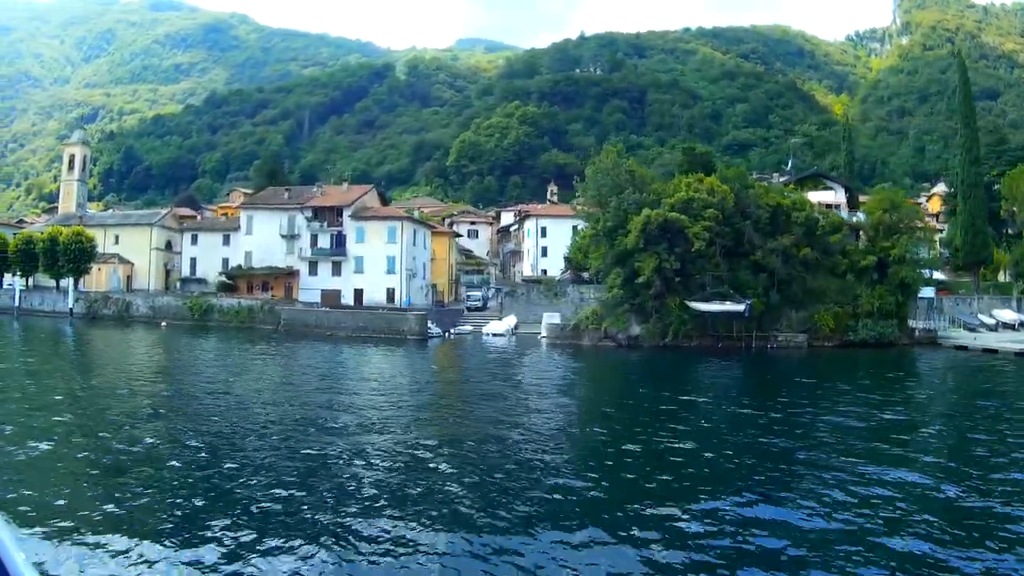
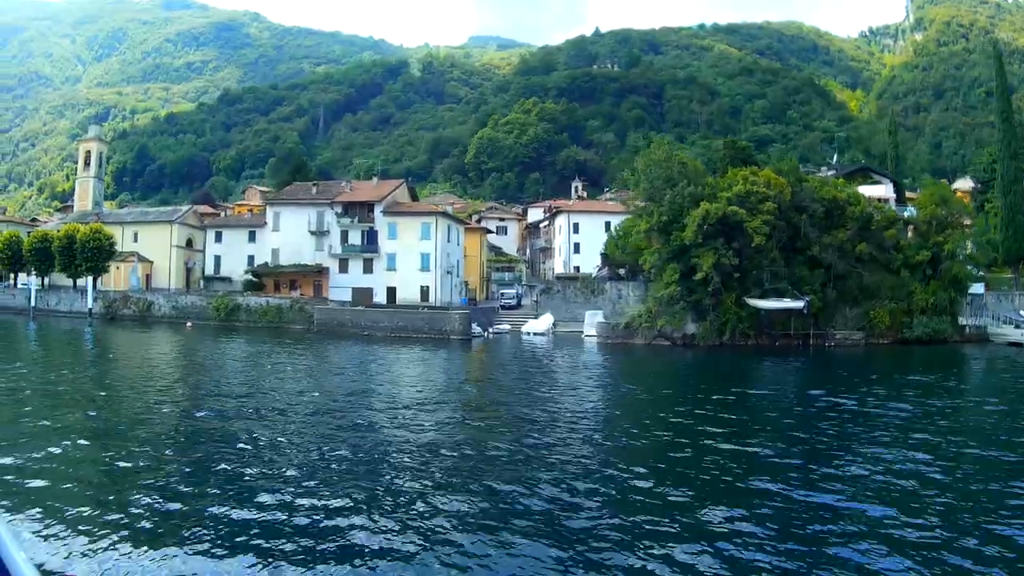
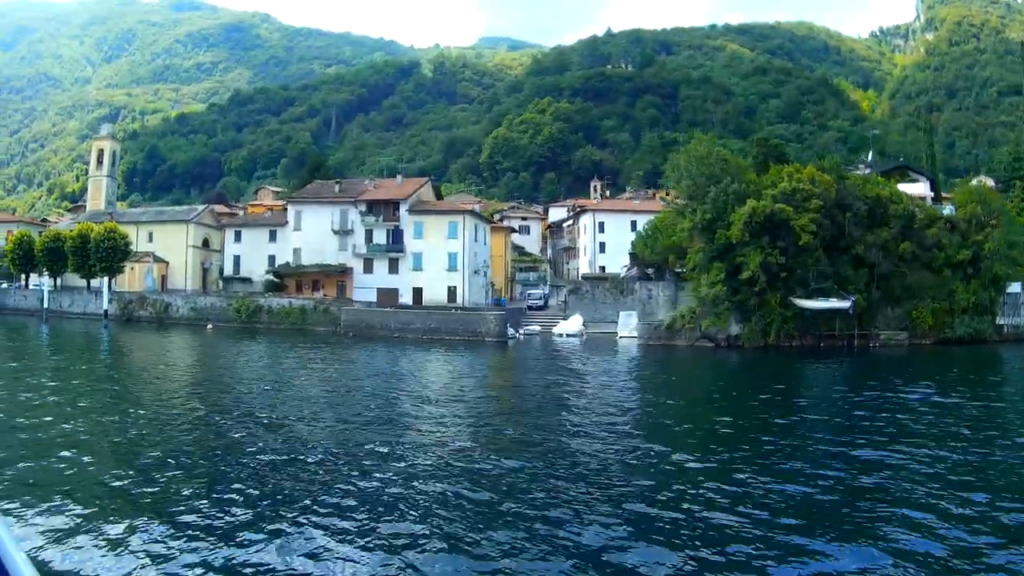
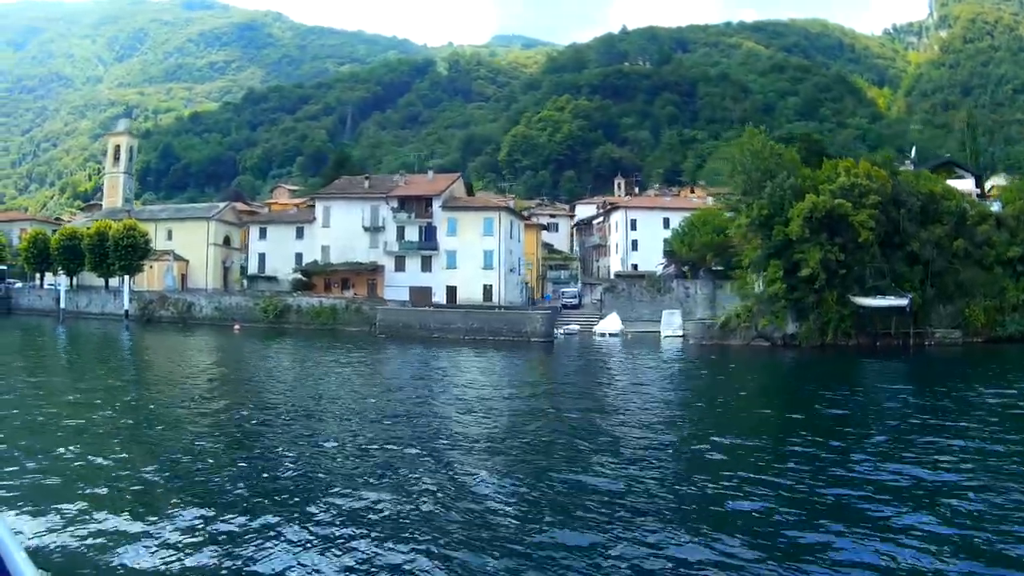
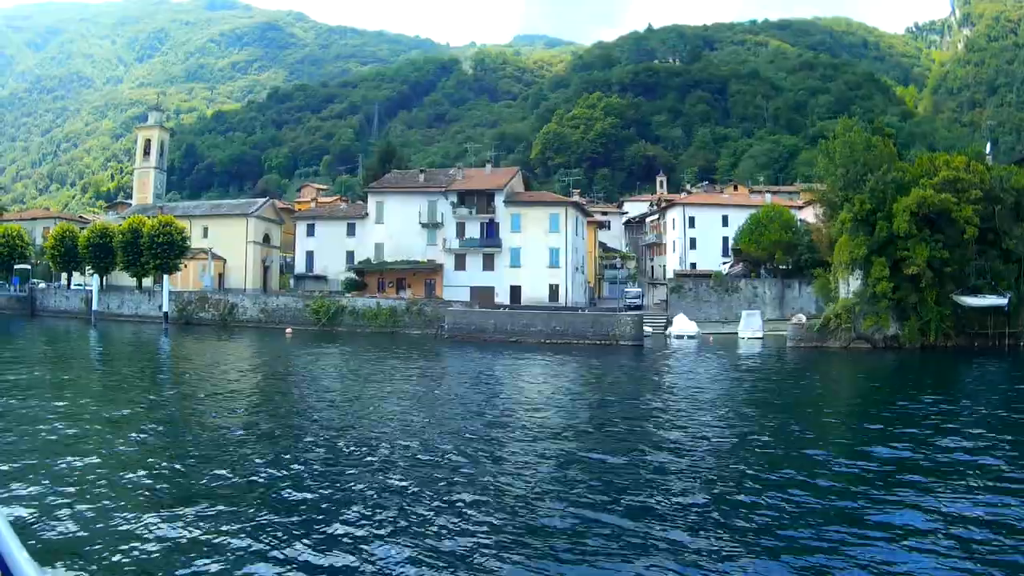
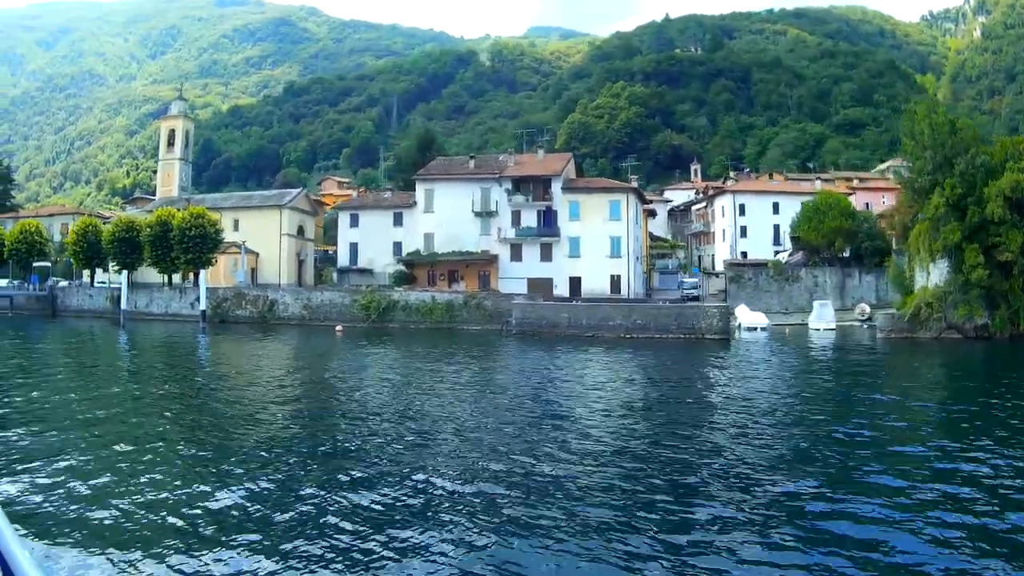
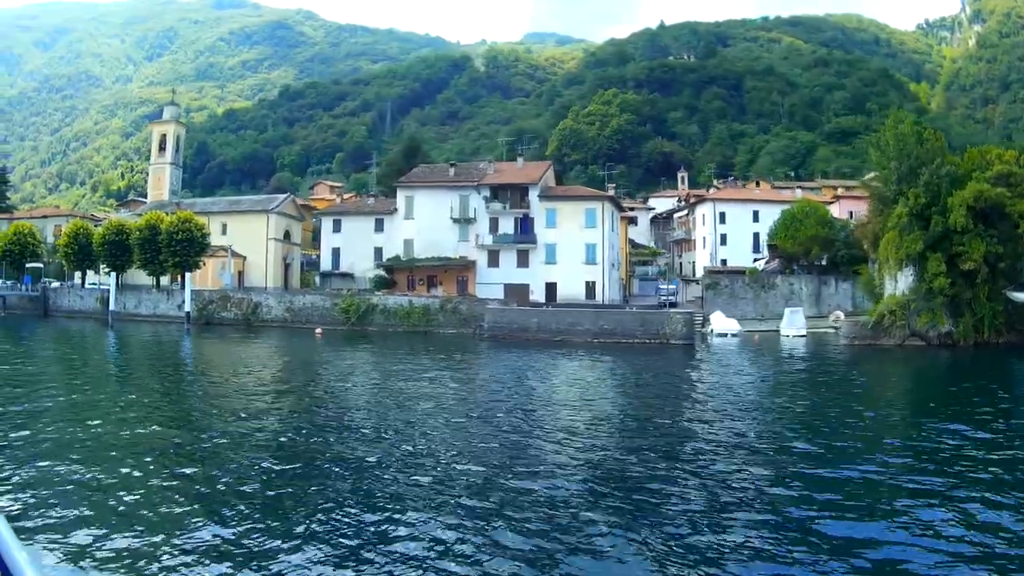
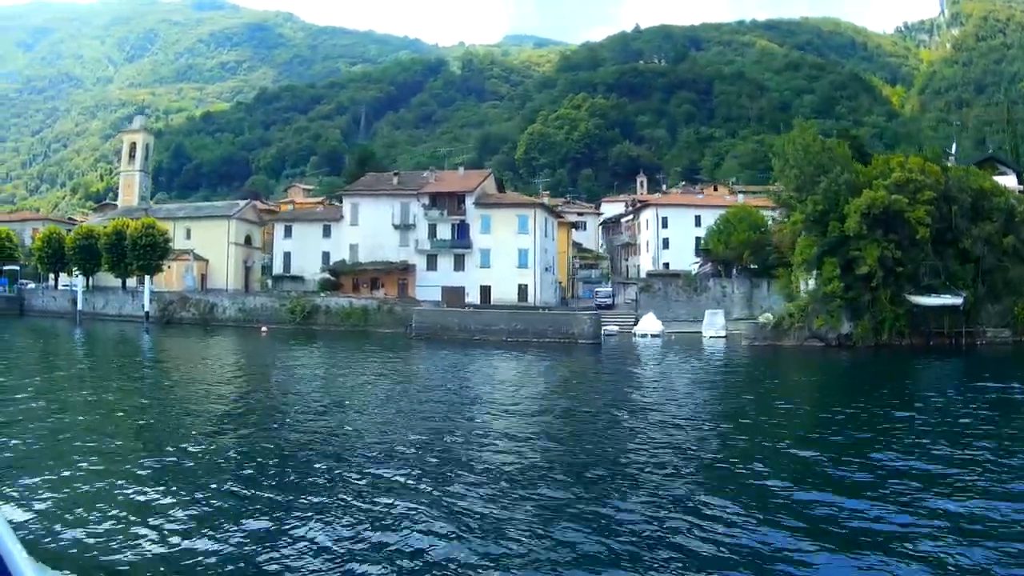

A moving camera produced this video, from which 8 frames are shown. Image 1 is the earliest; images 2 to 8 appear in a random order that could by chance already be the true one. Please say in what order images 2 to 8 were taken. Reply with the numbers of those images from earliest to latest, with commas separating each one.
2, 3, 4, 8, 5, 7, 6
